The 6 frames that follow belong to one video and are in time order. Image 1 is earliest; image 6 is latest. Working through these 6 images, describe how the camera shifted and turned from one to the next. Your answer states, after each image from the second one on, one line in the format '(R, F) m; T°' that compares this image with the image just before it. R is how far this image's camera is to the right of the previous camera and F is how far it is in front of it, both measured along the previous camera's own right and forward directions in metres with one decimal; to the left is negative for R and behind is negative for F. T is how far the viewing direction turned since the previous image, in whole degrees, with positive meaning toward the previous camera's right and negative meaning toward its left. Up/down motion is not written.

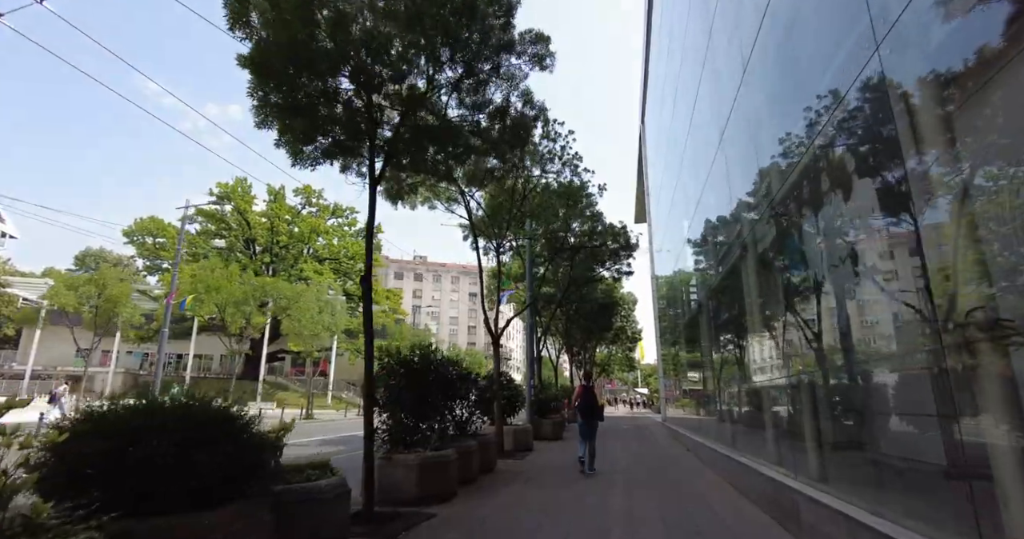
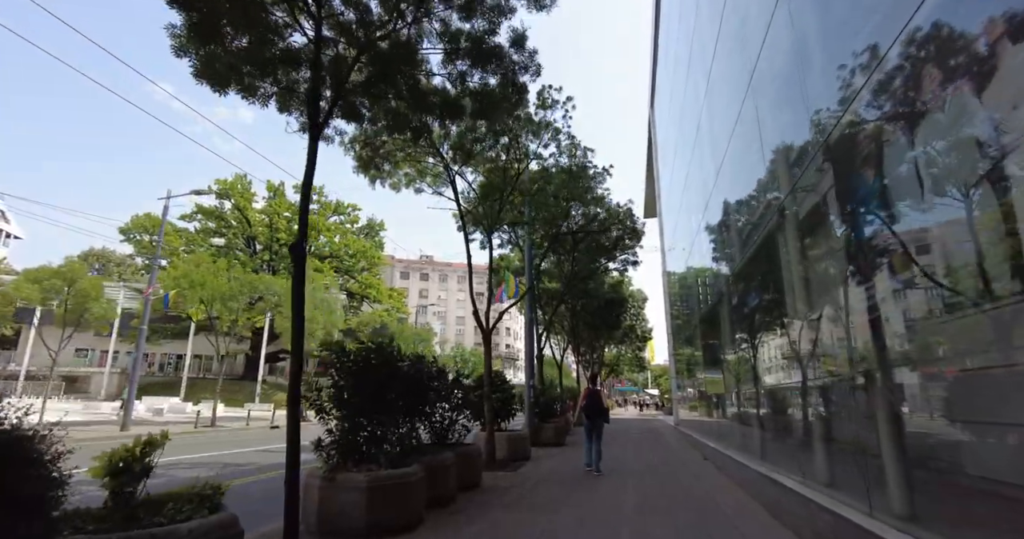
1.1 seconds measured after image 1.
(+0.3, +1.3) m; -1°
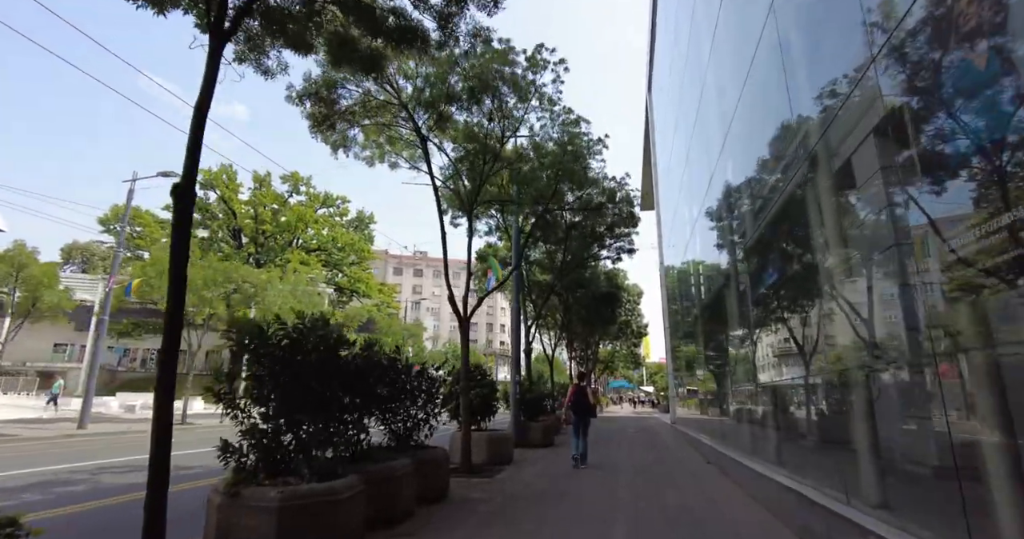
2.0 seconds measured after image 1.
(+0.3, +1.0) m; 0°
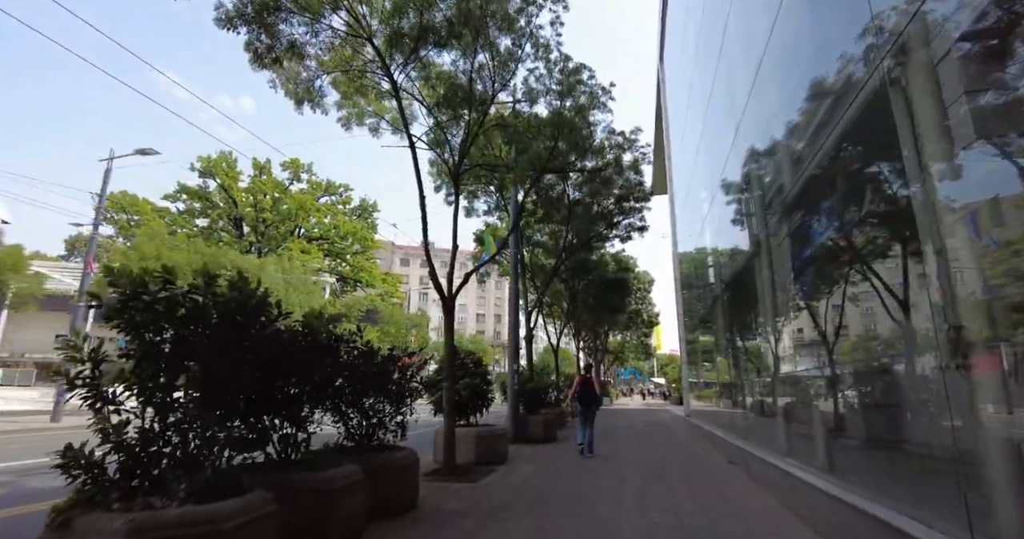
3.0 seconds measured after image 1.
(+0.3, +1.2) m; -1°
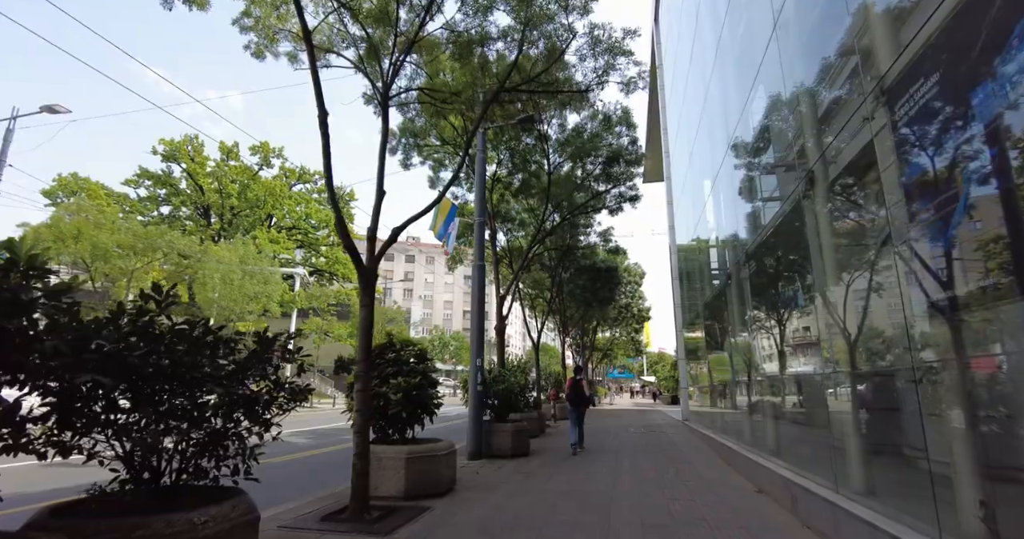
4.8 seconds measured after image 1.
(+0.5, +2.2) m; +1°
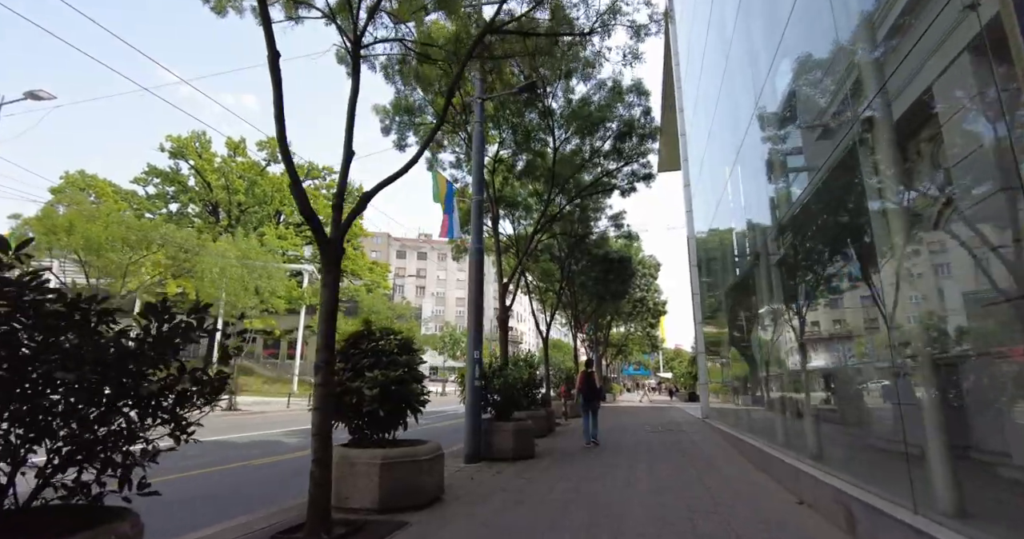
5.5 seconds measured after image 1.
(+0.2, +0.8) m; -2°
